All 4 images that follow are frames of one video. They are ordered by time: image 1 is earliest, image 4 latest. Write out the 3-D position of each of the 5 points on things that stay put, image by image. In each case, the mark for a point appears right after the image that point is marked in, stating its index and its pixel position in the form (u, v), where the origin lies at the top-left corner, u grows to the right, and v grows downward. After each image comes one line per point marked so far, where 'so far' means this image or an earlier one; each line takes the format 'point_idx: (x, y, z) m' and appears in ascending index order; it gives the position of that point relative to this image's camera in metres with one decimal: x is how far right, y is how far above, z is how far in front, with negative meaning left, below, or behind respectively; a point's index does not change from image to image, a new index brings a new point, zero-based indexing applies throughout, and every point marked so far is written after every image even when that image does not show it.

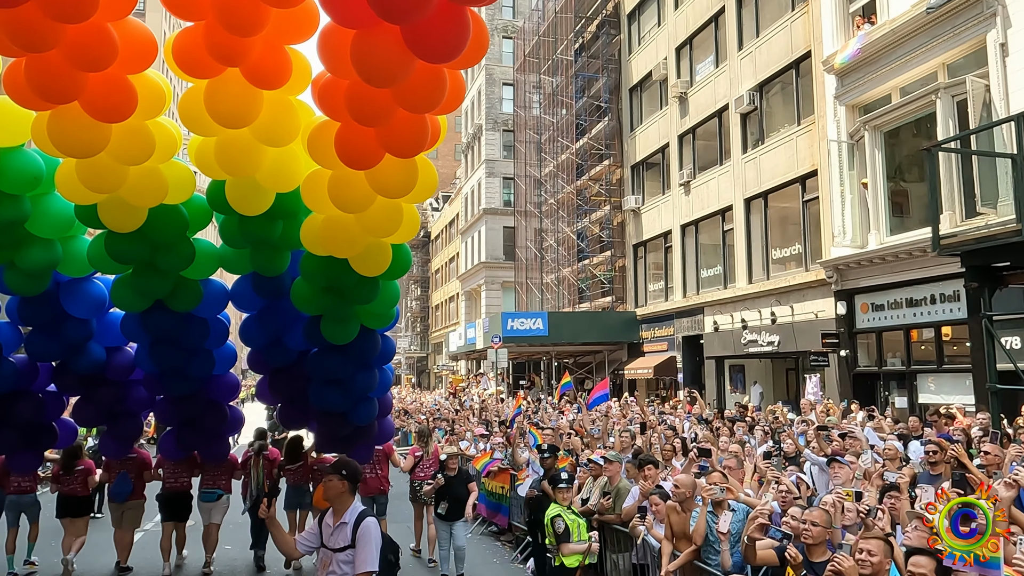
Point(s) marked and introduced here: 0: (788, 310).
0: (+7.0, -0.5, +19.2) m
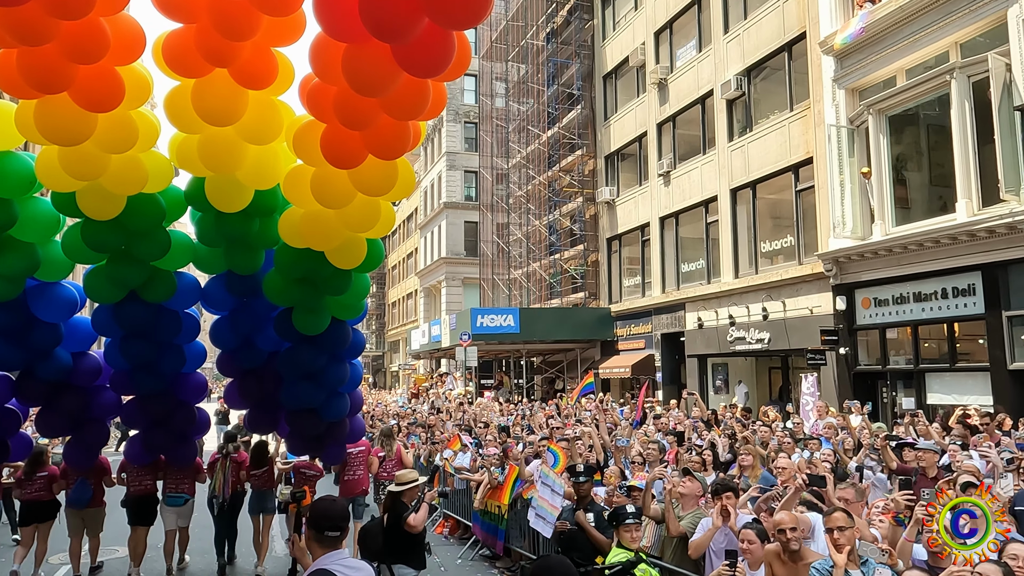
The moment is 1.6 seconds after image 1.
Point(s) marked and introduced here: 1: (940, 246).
0: (+6.4, -0.4, +18.2) m
1: (+7.8, +0.8, +13.8) m
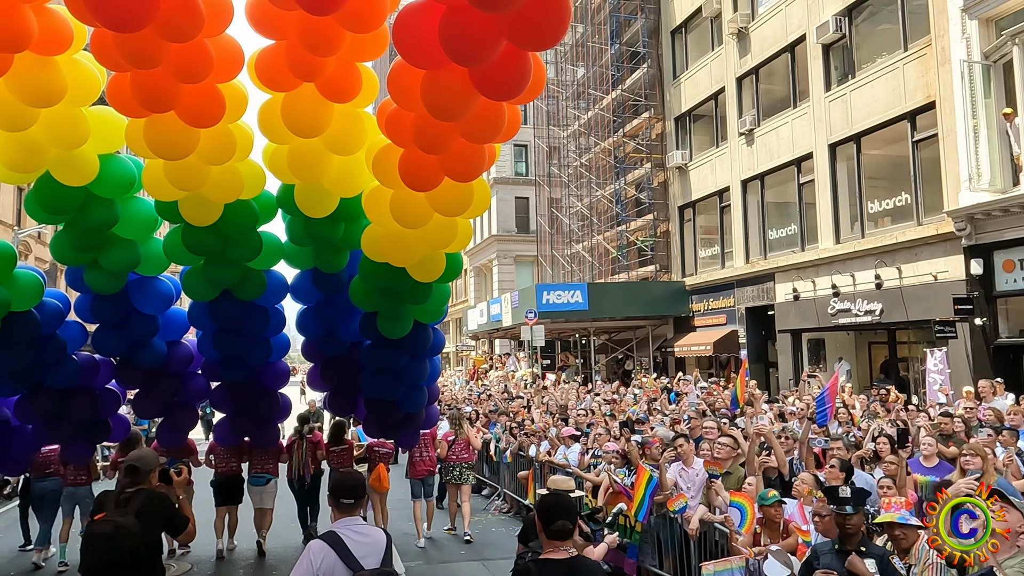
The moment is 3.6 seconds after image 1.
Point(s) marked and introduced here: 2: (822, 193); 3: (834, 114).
0: (+8.1, +0.3, +16.2) m
1: (+9.2, +1.4, +11.6) m
2: (+7.5, +2.3, +18.5) m
3: (+7.7, +4.1, +18.1) m
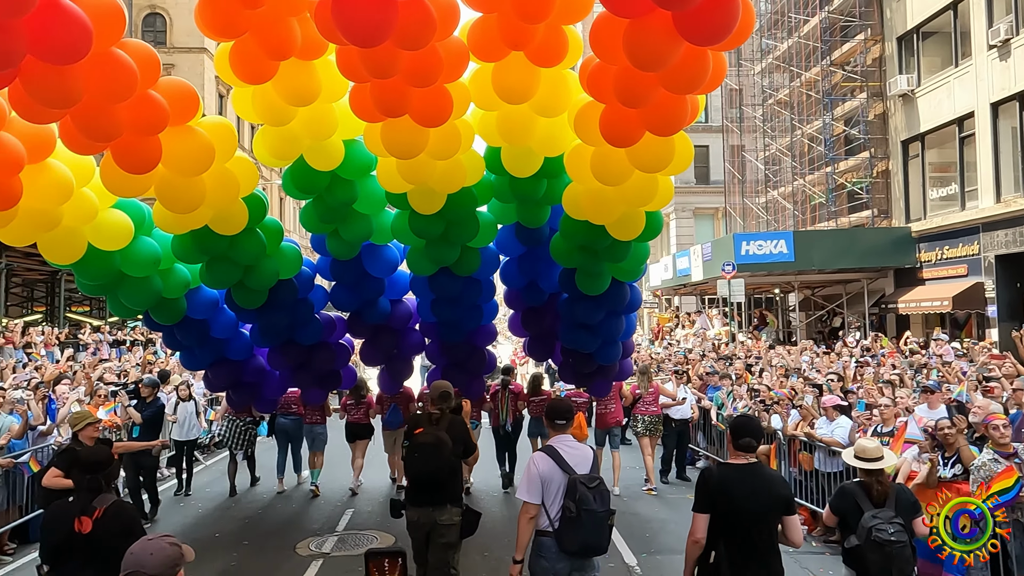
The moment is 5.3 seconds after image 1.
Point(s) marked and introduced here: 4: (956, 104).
0: (+11.8, +1.4, +12.5) m
1: (+11.9, +2.2, +7.8) m
2: (+11.7, +3.5, +14.8) m
3: (+11.7, +5.3, +14.3) m
4: (+11.4, +4.7, +19.5) m
